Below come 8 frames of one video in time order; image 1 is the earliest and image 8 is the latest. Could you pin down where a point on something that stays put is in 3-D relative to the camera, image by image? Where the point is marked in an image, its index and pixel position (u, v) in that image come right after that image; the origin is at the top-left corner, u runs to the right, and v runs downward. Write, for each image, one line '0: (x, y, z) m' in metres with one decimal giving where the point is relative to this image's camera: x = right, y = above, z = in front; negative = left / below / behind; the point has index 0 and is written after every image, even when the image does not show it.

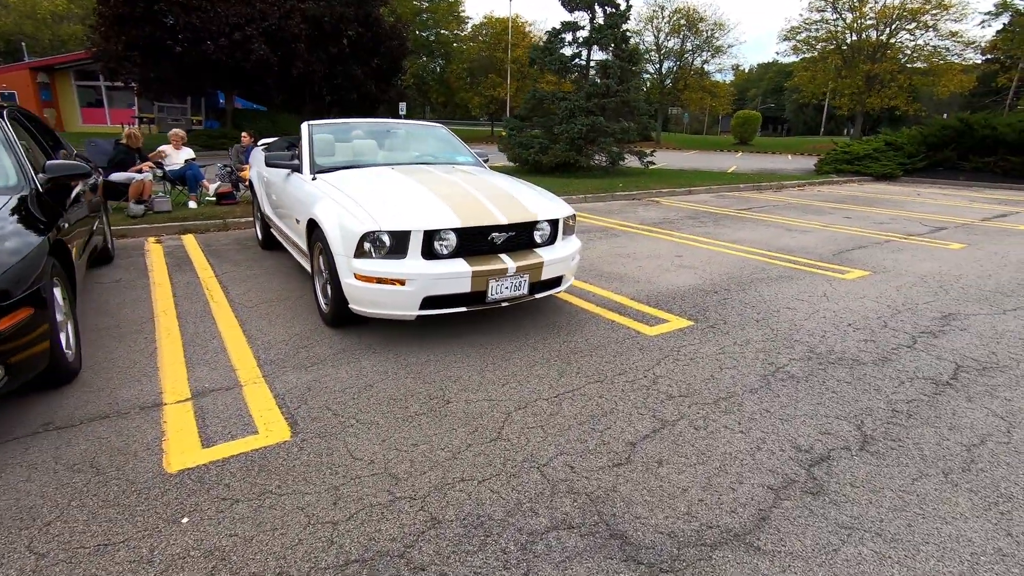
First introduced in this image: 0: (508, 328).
0: (0.0, -0.3, +4.1) m
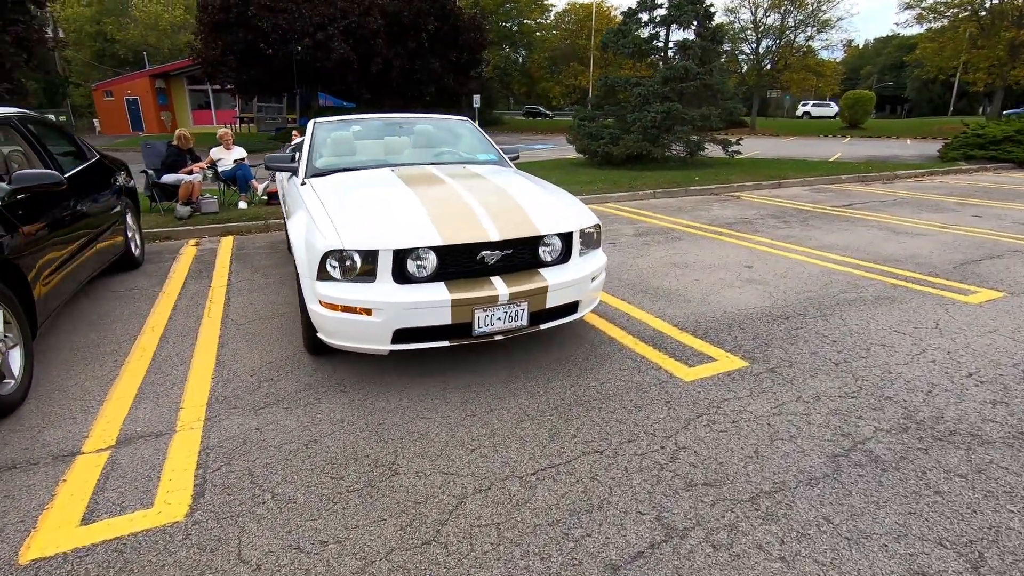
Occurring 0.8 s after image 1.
0: (0.0, -0.5, +3.4) m
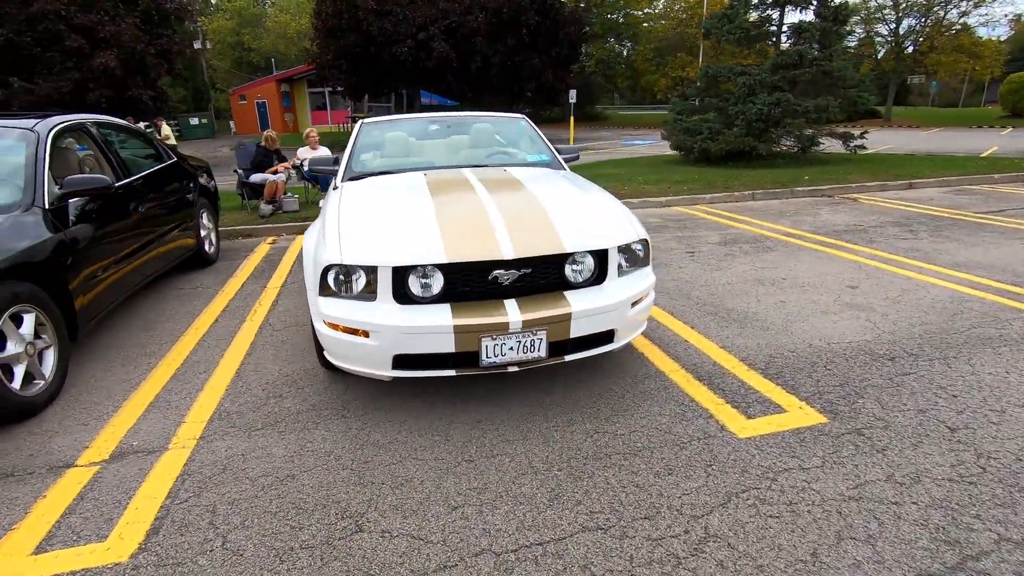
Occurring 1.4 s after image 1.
0: (+0.1, -0.6, +3.0) m
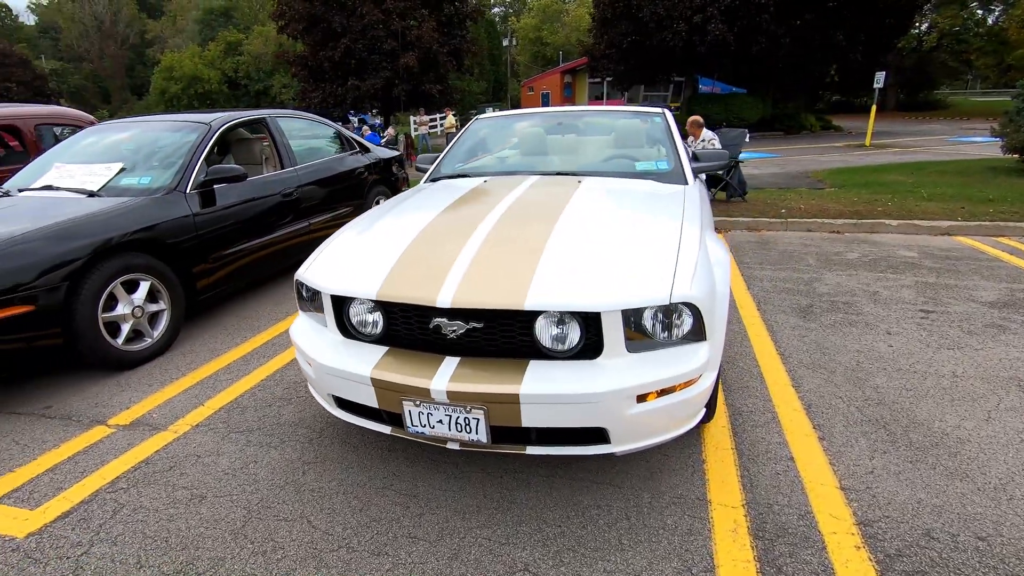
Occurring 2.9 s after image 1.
0: (-0.1, -0.9, +2.3) m
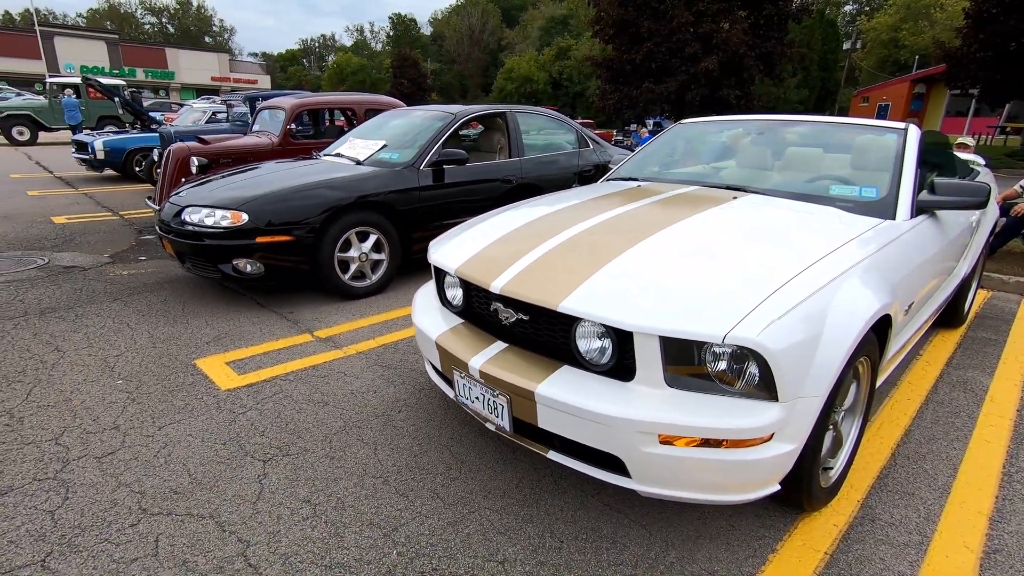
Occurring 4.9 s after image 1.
0: (+0.1, -0.8, +2.3) m
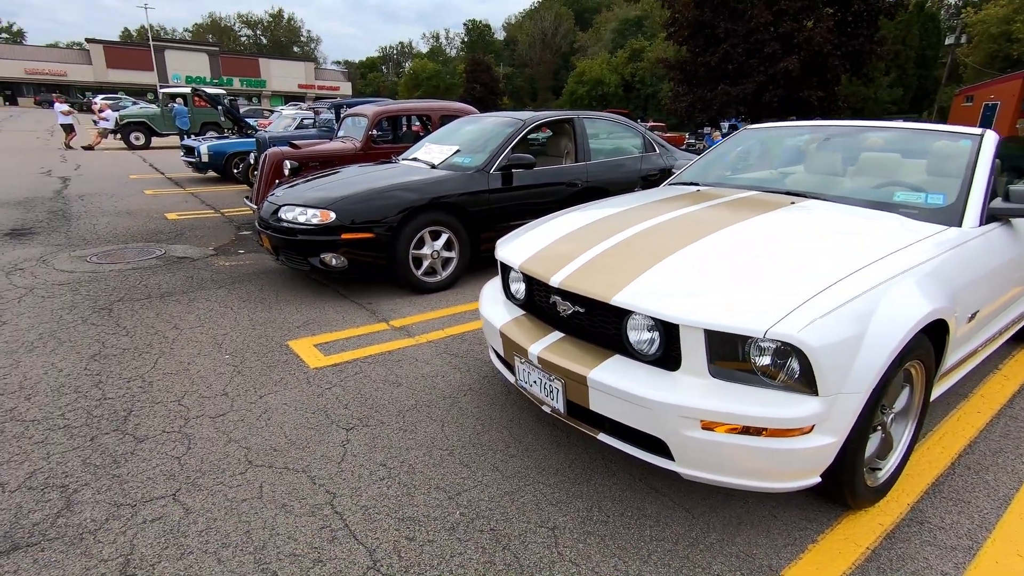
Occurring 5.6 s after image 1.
0: (+0.3, -0.8, +2.5) m
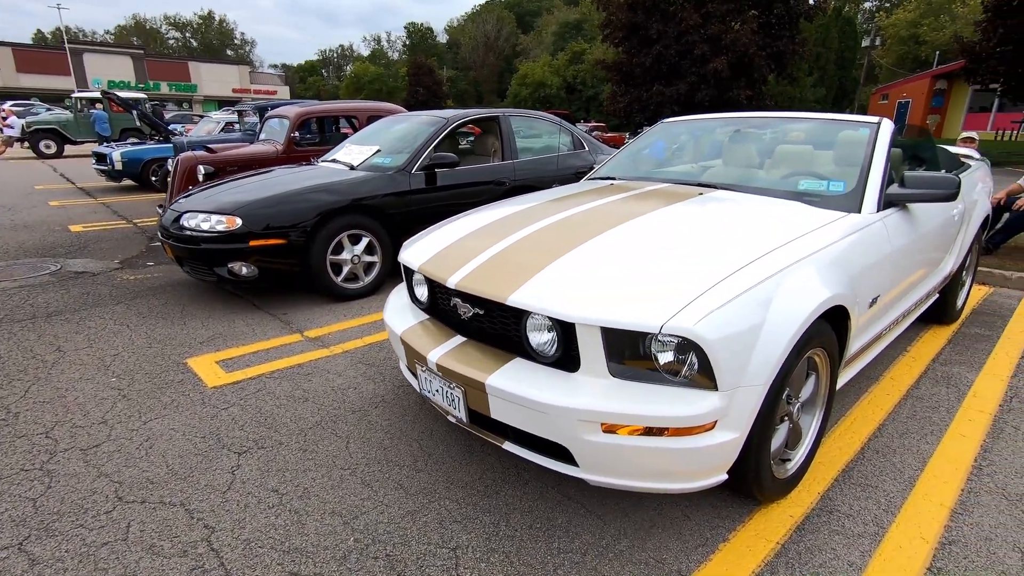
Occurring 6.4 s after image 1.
0: (-0.1, -0.8, +2.4) m
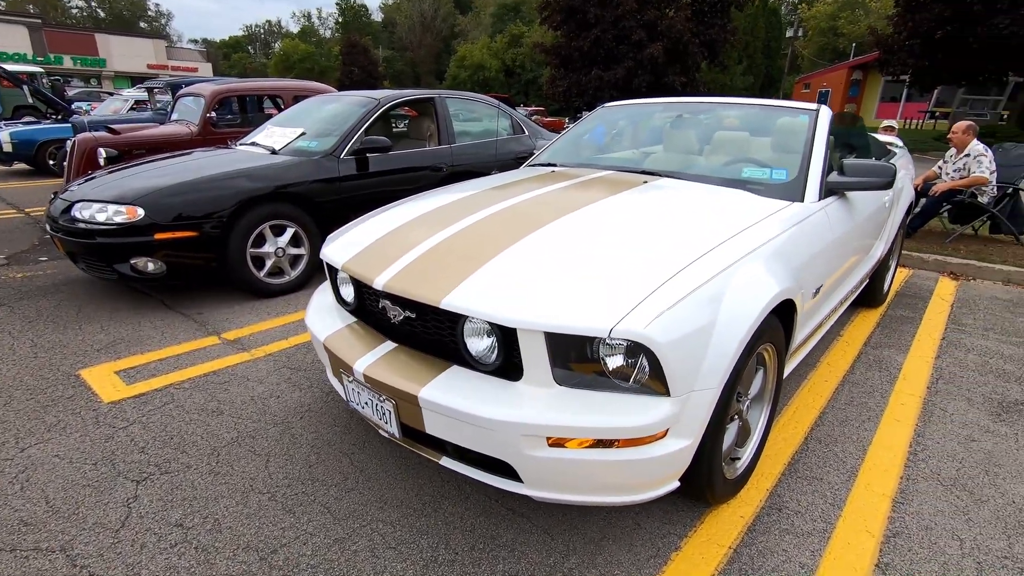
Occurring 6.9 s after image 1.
0: (-0.3, -0.8, +2.2) m
